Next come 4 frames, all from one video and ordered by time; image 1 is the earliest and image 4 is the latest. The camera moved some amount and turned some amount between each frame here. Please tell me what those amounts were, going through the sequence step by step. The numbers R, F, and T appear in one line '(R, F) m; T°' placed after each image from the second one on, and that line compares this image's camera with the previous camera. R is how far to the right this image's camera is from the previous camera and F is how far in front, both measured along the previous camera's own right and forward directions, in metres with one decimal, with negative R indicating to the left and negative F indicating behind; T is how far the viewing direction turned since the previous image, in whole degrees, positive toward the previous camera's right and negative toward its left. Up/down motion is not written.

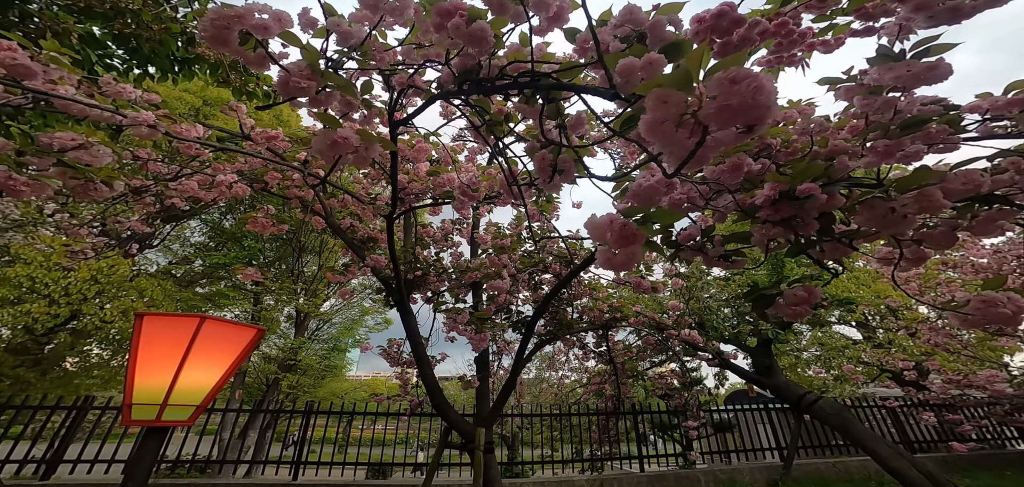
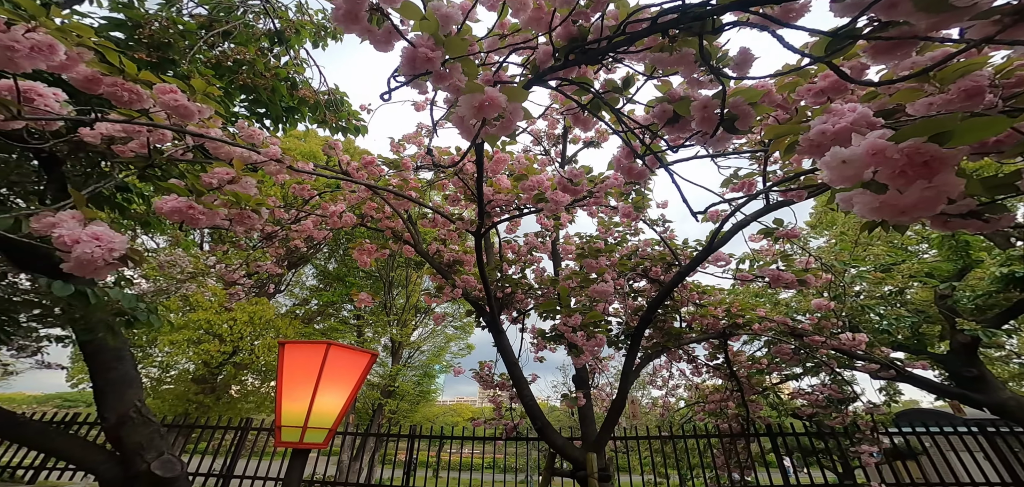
(-0.2, +0.2) m; -10°
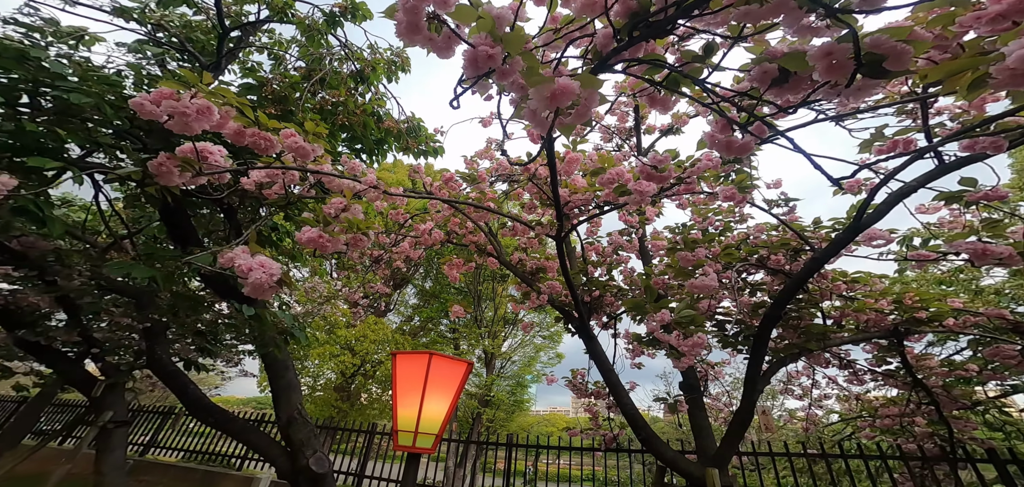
(-0.3, +0.3) m; -10°
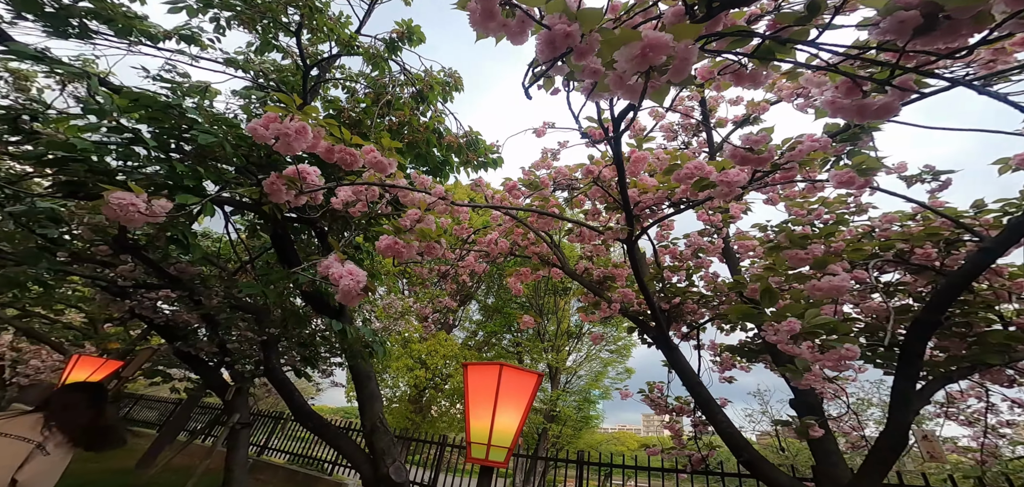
(-0.4, +0.2) m; -8°
